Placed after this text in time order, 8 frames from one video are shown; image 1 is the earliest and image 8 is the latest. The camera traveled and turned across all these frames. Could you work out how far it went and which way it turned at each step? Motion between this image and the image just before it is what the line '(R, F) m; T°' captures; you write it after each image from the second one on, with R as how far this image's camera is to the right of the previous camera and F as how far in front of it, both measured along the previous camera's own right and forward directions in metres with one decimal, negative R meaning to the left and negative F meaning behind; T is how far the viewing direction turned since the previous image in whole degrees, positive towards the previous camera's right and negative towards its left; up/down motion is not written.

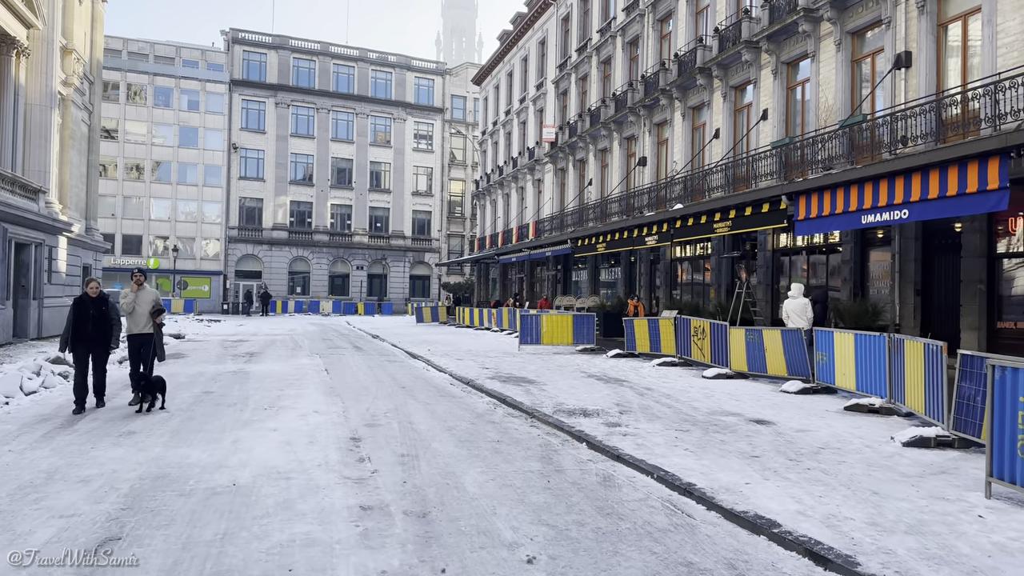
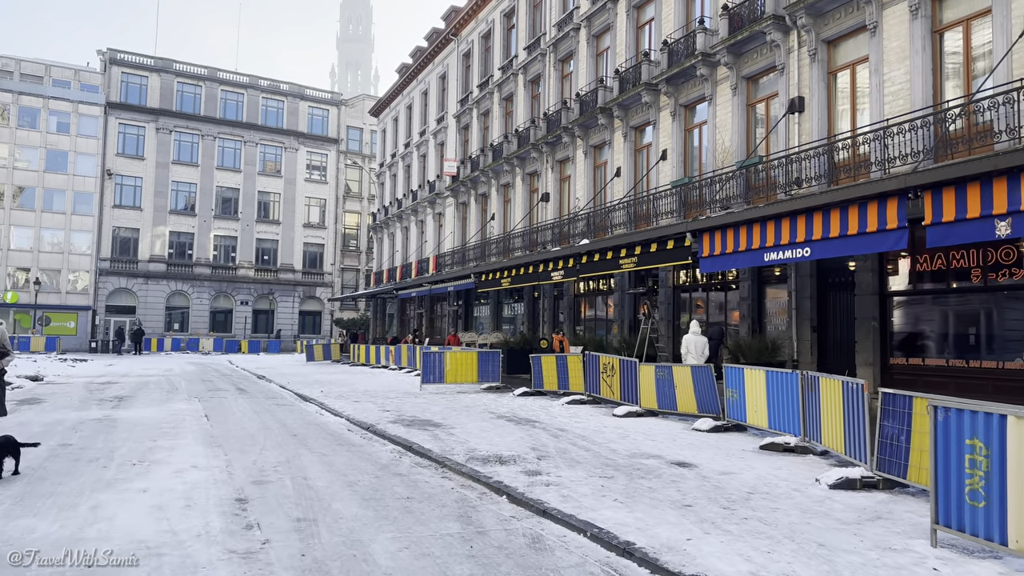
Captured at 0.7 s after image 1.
(-0.2, +0.7) m; +8°
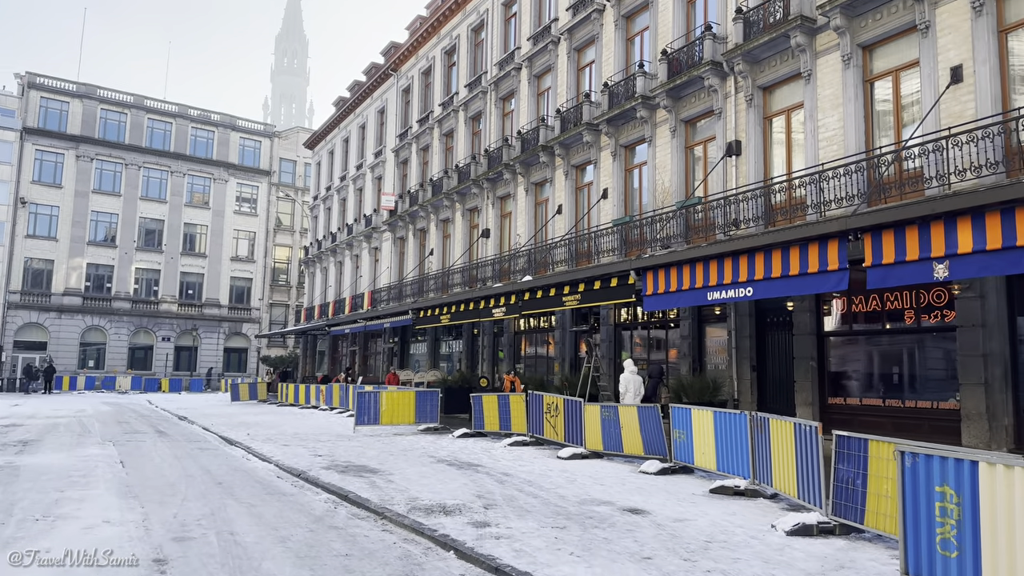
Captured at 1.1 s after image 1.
(-0.2, +0.3) m; +5°
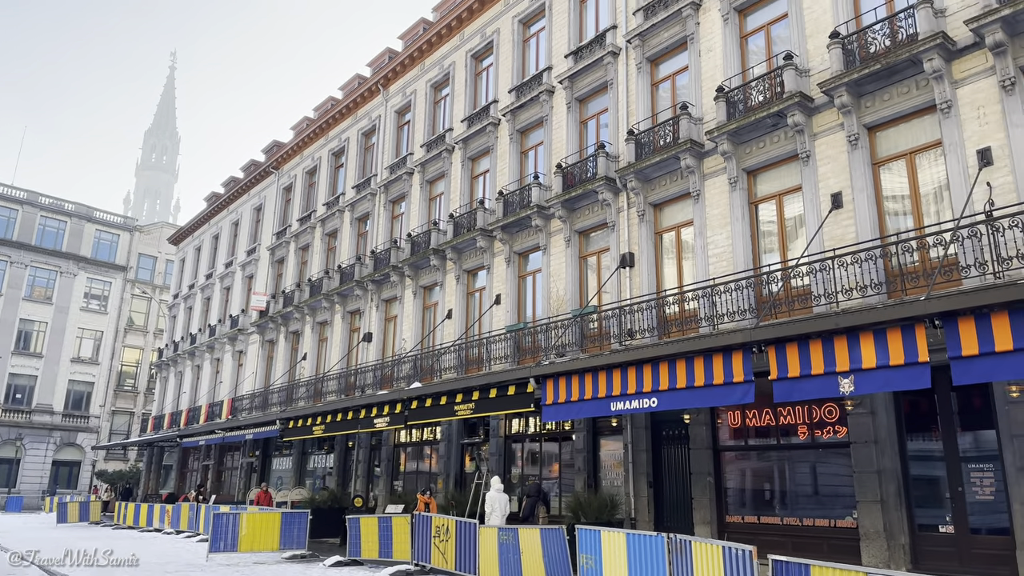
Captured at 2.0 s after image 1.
(-0.4, +0.8) m; +10°
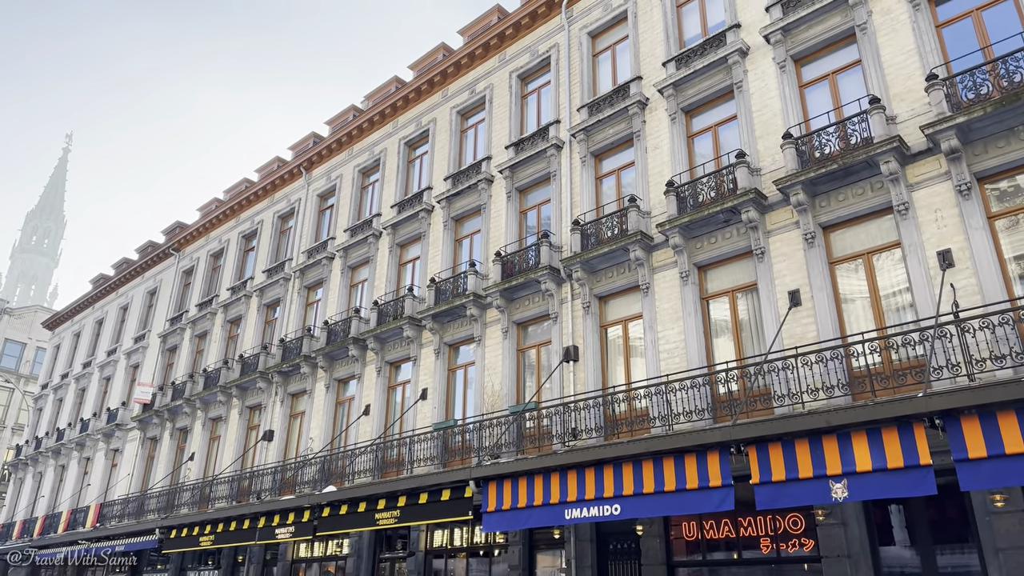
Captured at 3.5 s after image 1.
(-0.7, +1.2) m; +8°
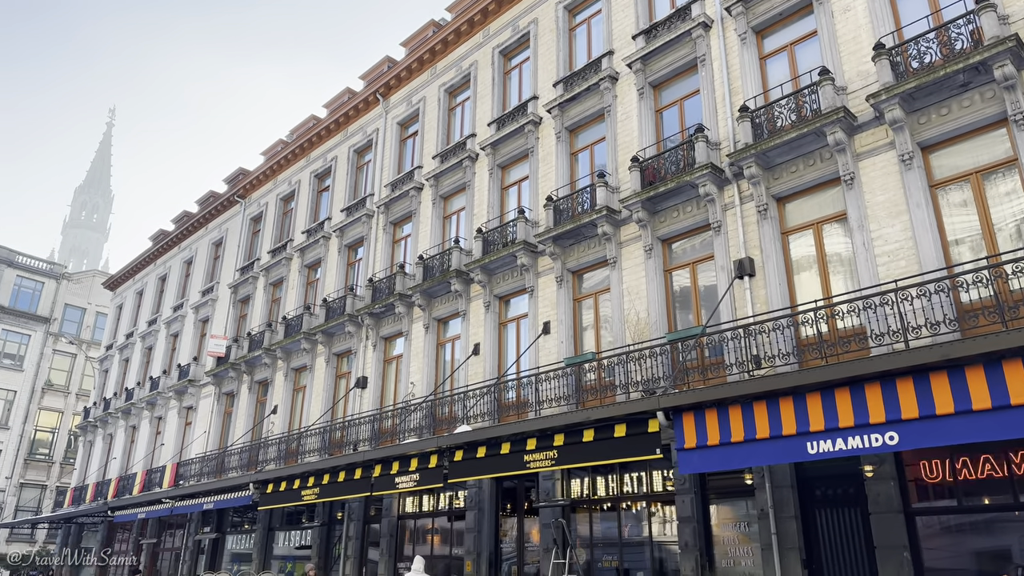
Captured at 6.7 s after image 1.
(-2.2, +2.4) m; -3°
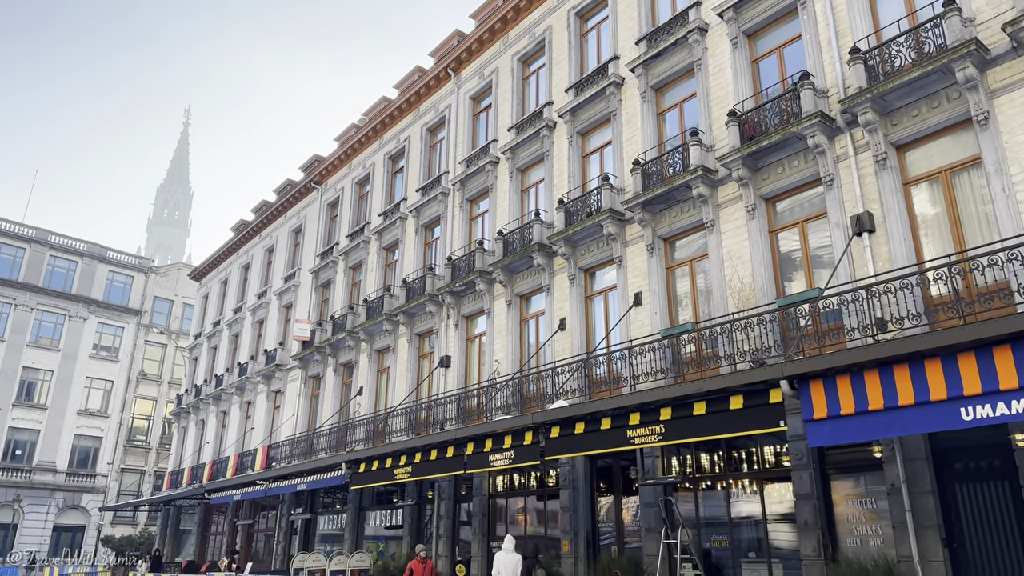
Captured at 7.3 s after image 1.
(-0.5, +0.5) m; -5°
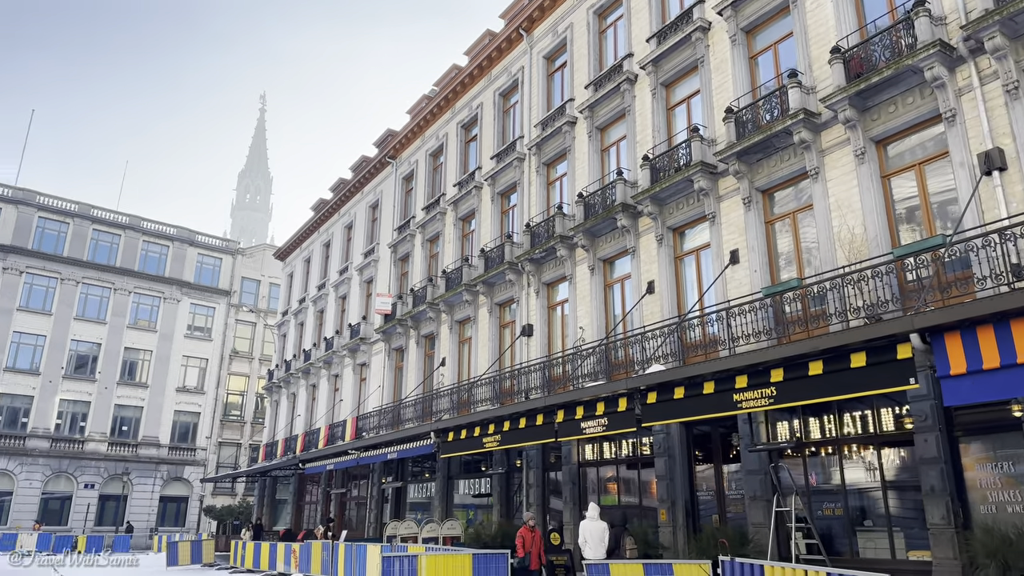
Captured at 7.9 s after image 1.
(-0.3, +0.4) m; -6°
